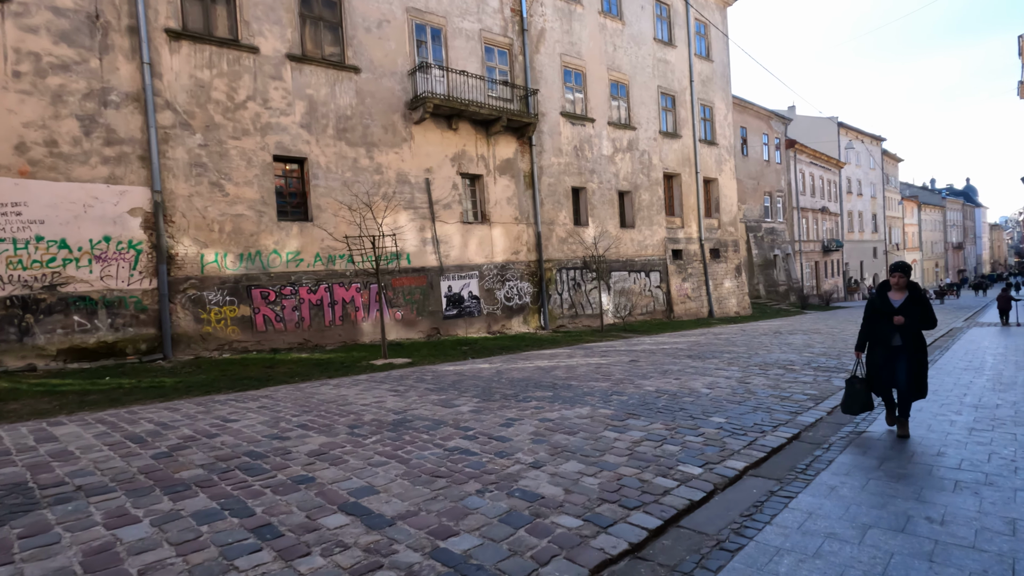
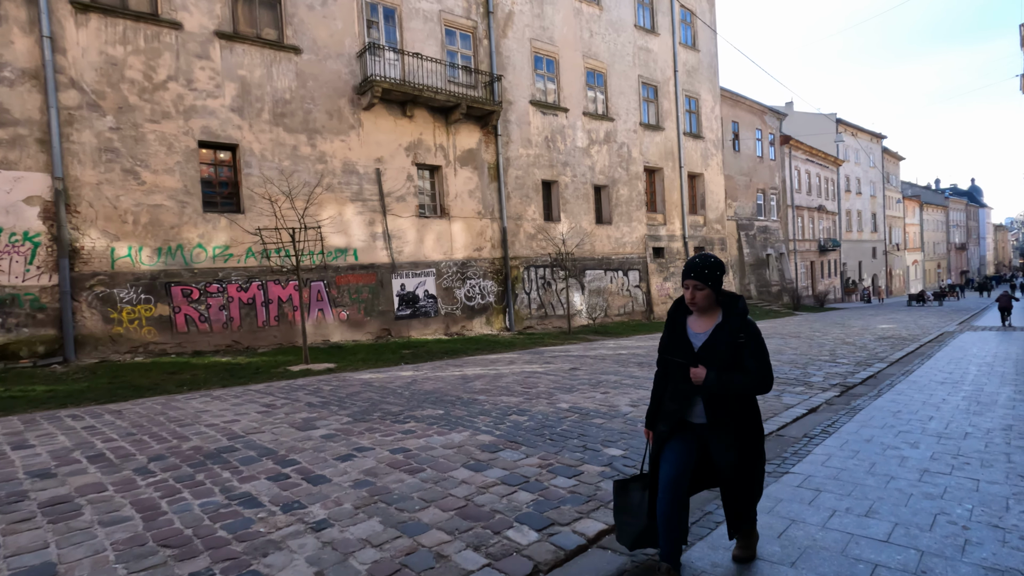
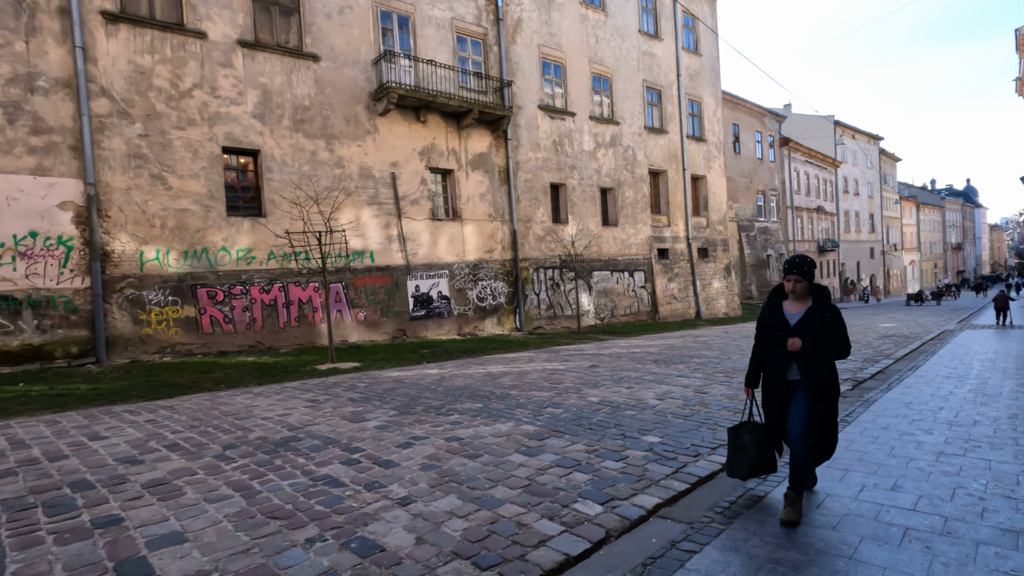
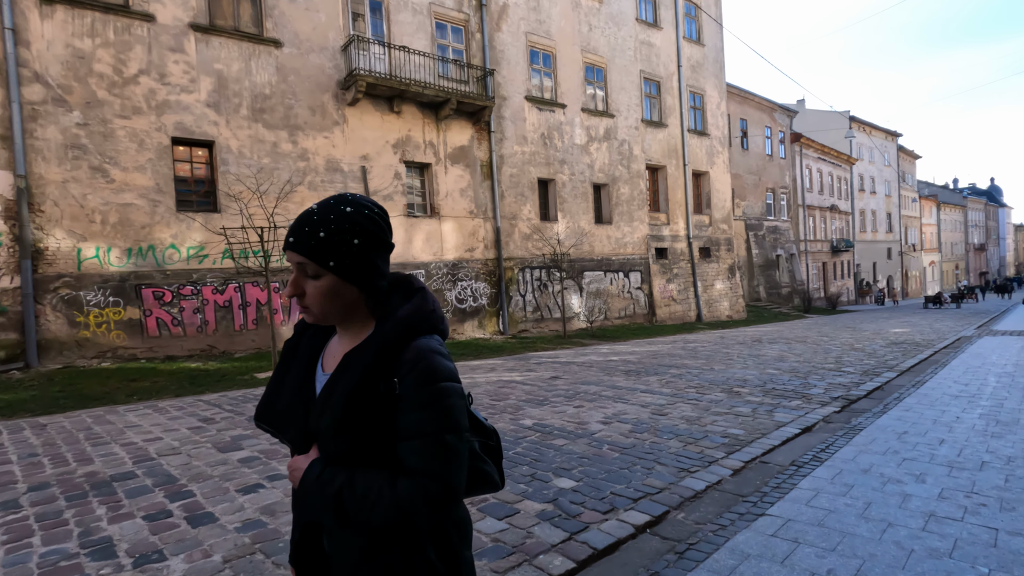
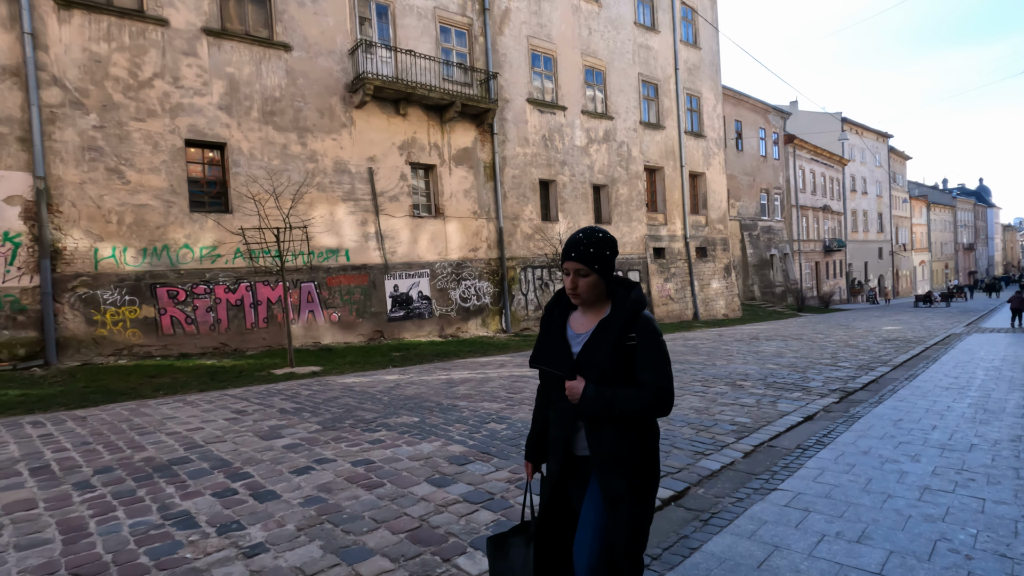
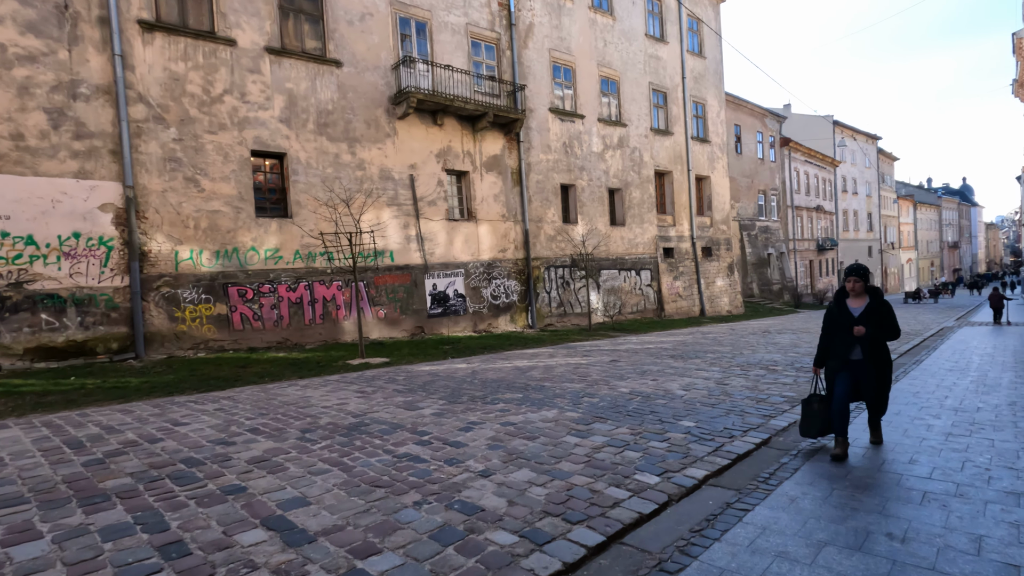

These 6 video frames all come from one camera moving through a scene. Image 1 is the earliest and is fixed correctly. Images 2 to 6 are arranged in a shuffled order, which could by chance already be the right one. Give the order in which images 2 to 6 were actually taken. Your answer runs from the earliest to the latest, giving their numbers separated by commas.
6, 3, 2, 5, 4
